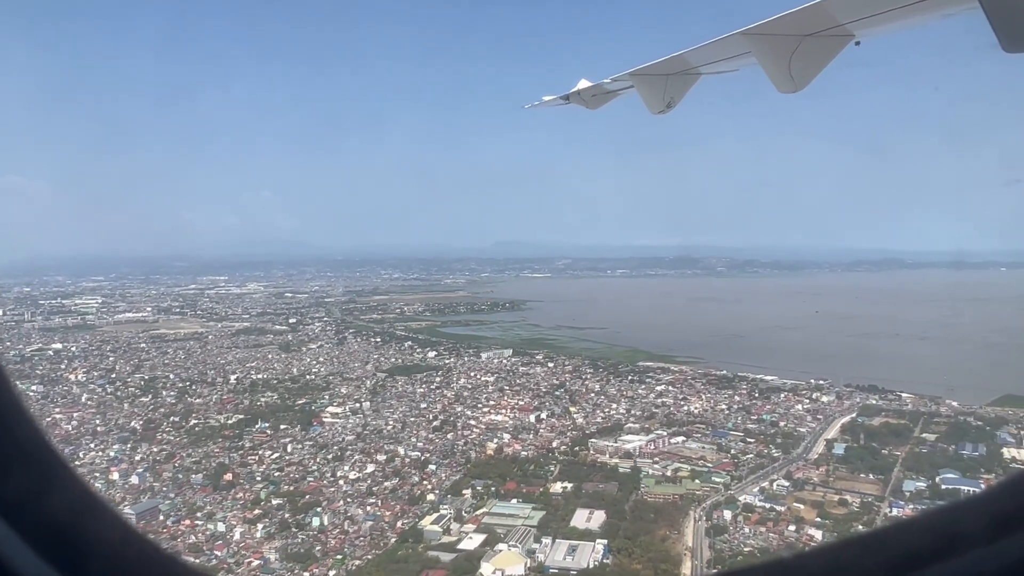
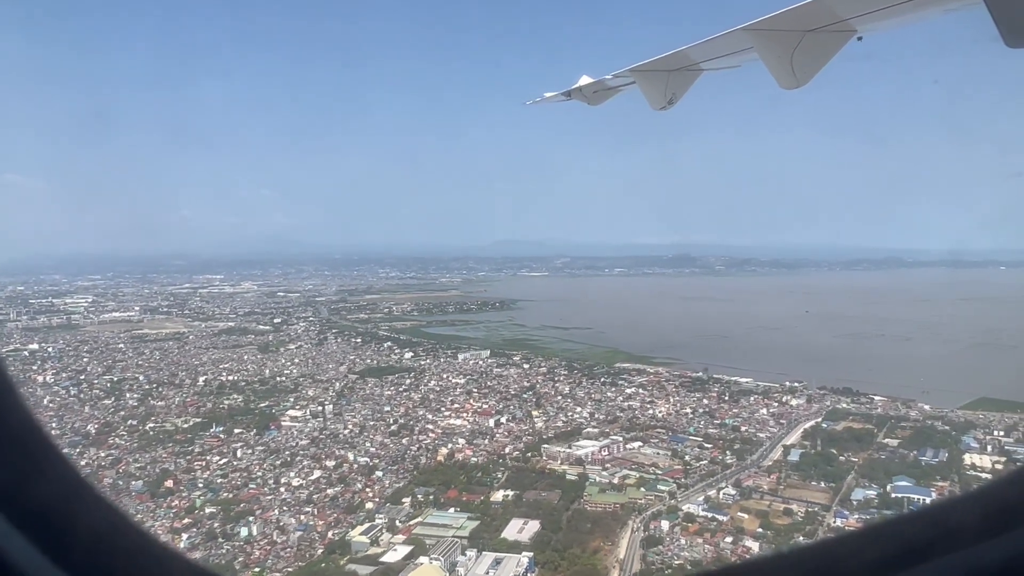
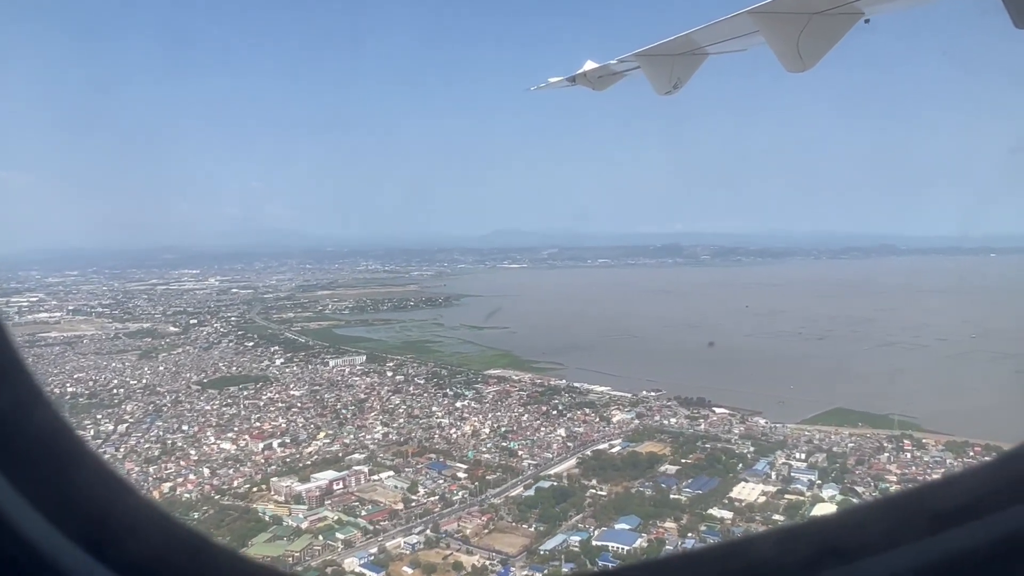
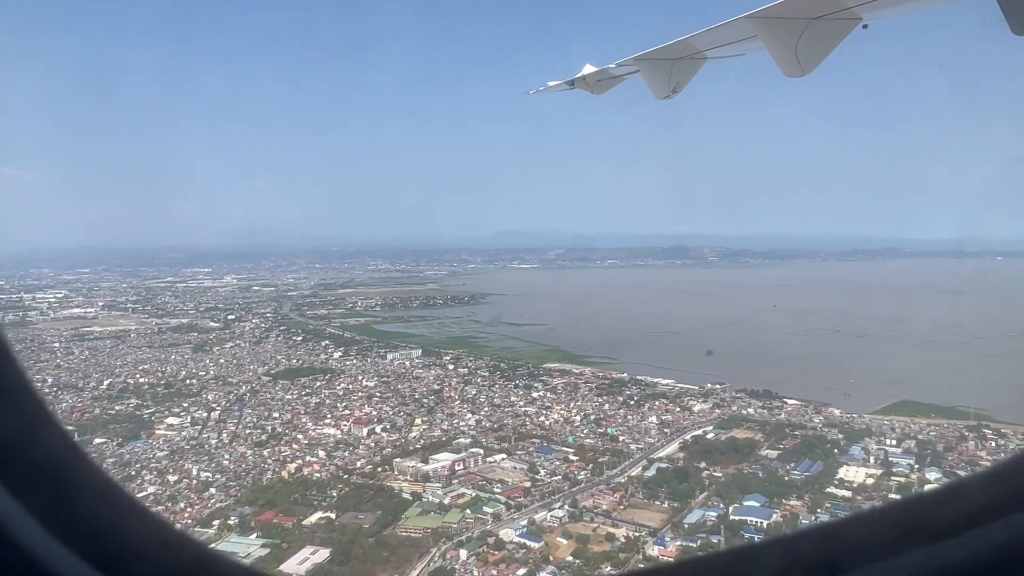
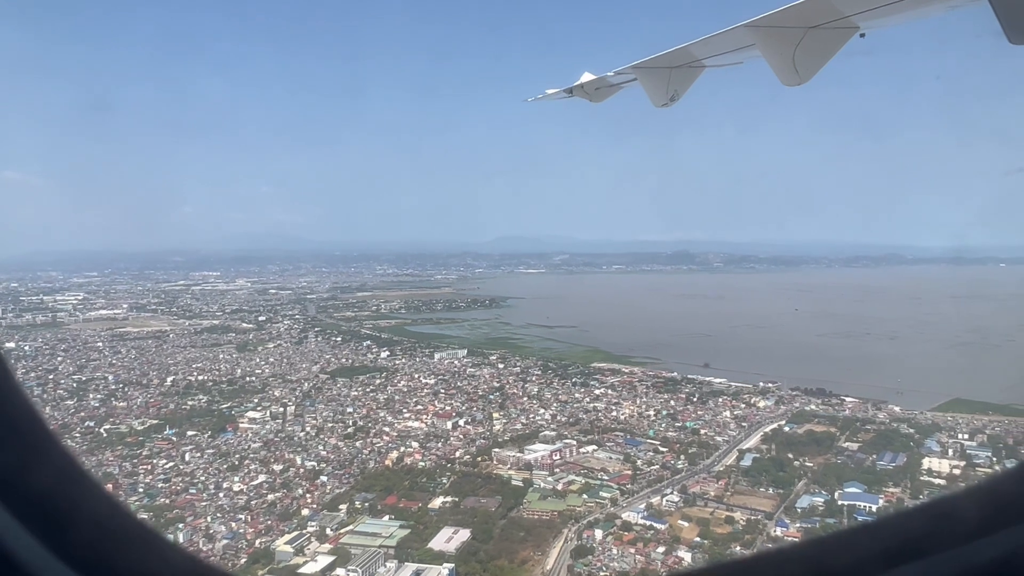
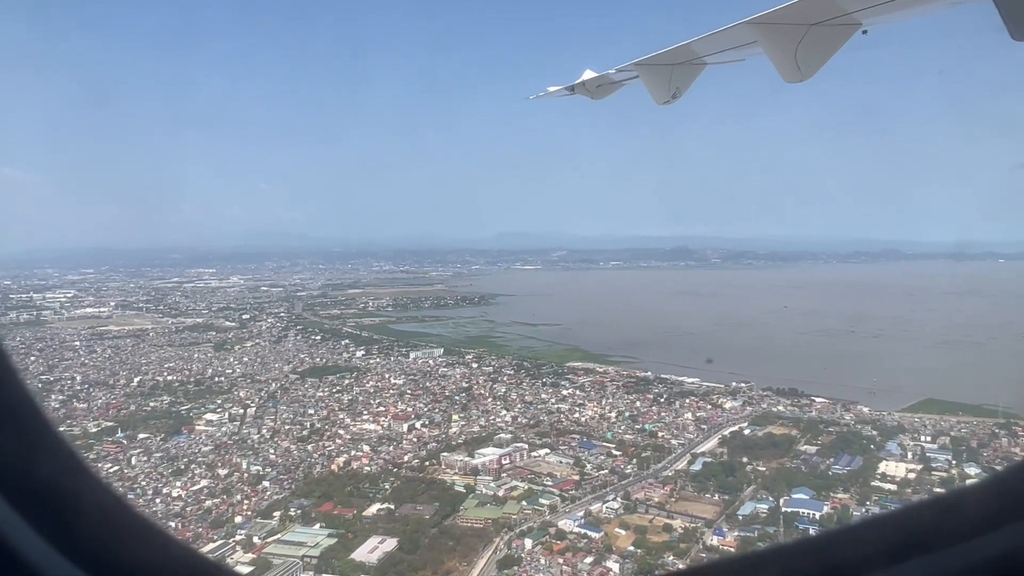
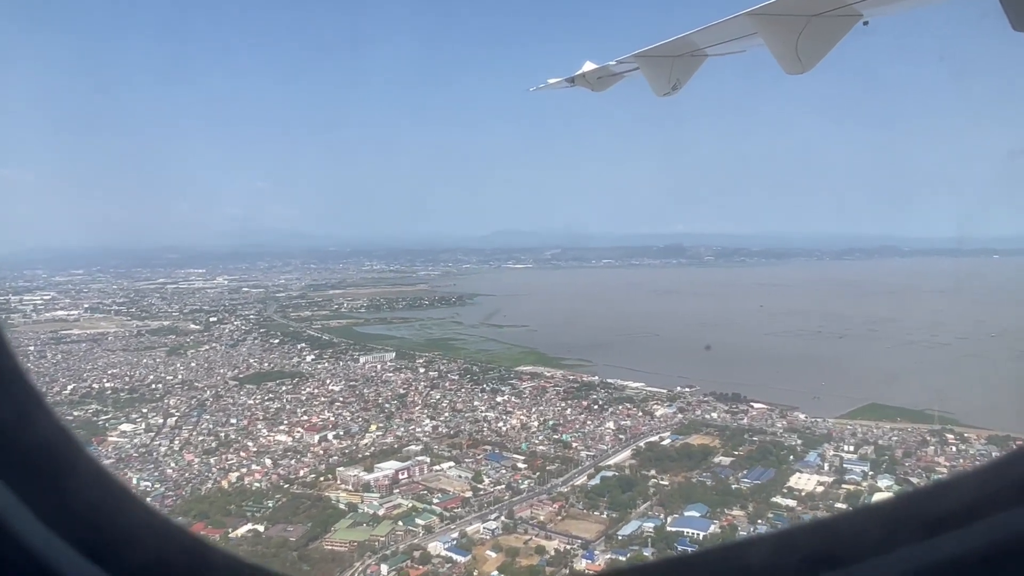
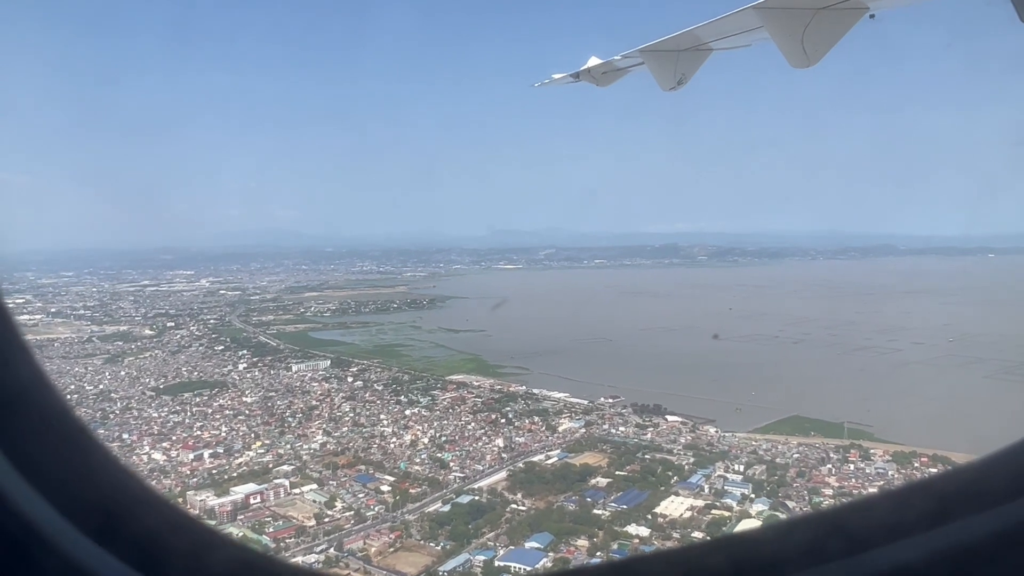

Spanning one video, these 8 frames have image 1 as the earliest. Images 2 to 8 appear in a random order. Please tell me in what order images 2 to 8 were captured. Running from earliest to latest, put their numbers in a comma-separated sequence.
2, 5, 6, 4, 7, 3, 8
